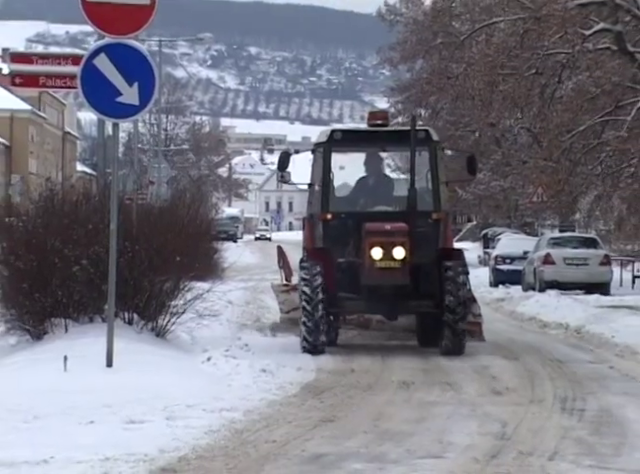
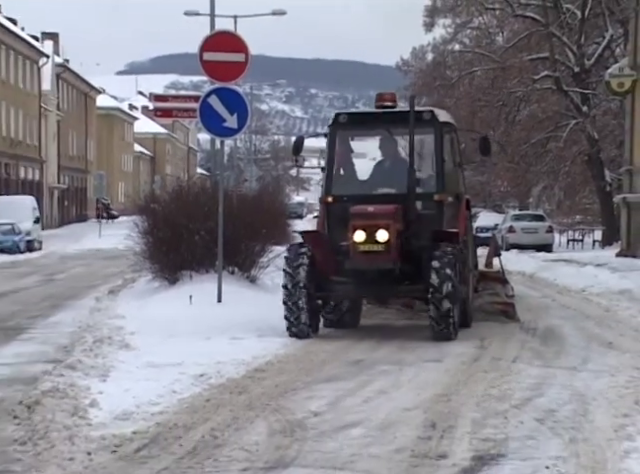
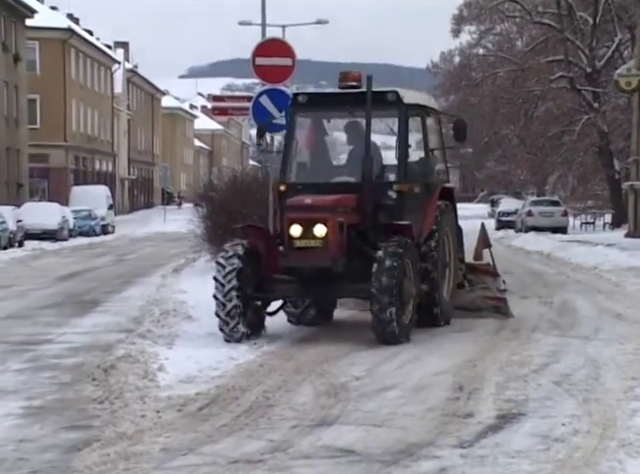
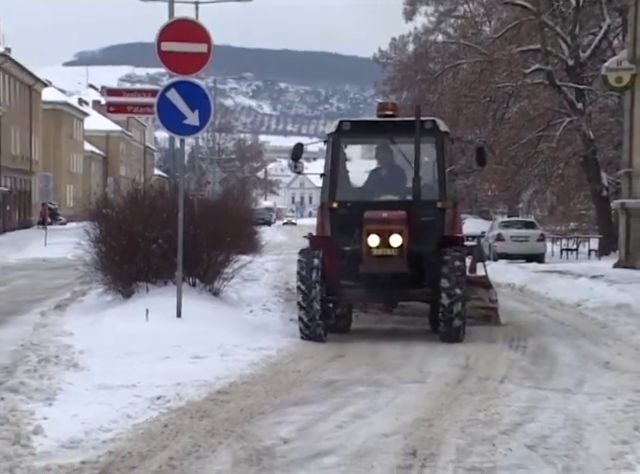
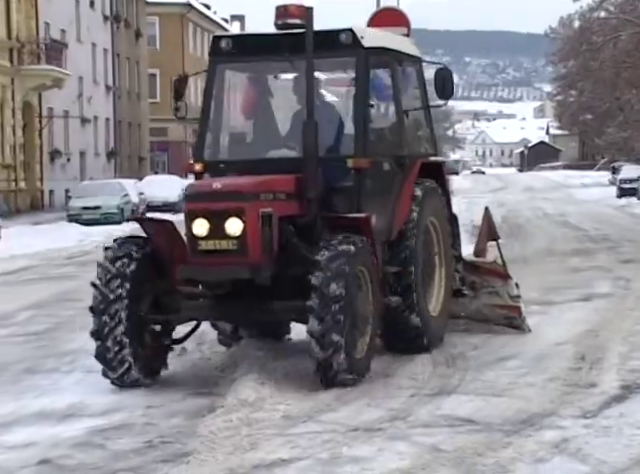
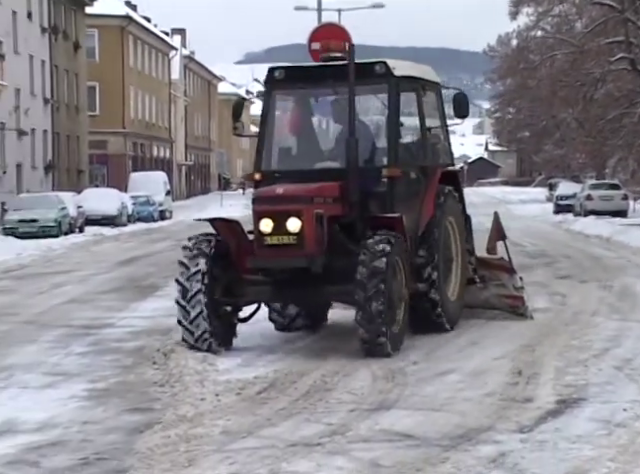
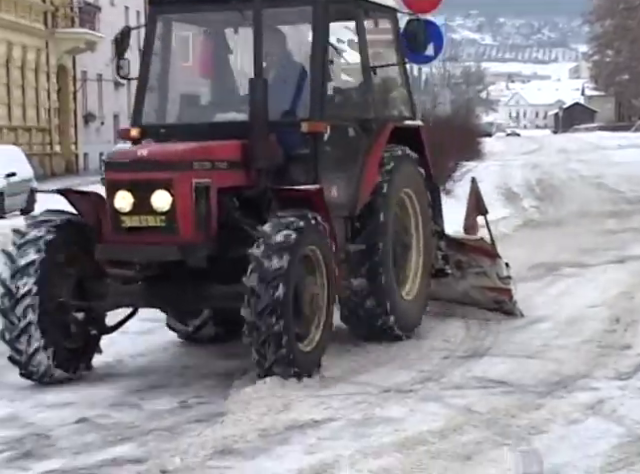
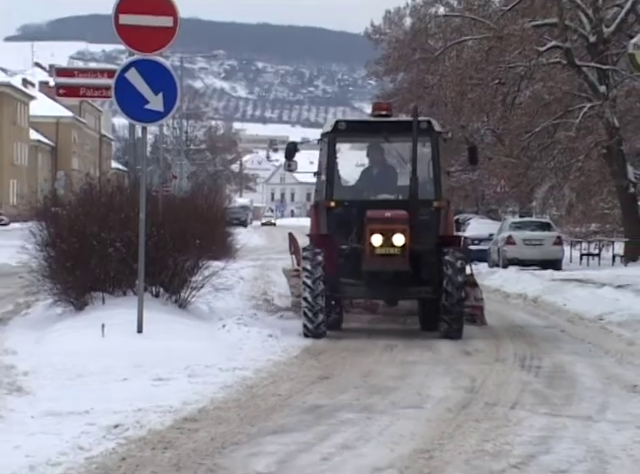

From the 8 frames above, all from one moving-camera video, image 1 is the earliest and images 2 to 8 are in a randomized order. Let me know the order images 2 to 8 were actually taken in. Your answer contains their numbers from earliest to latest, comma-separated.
8, 4, 2, 3, 6, 5, 7
